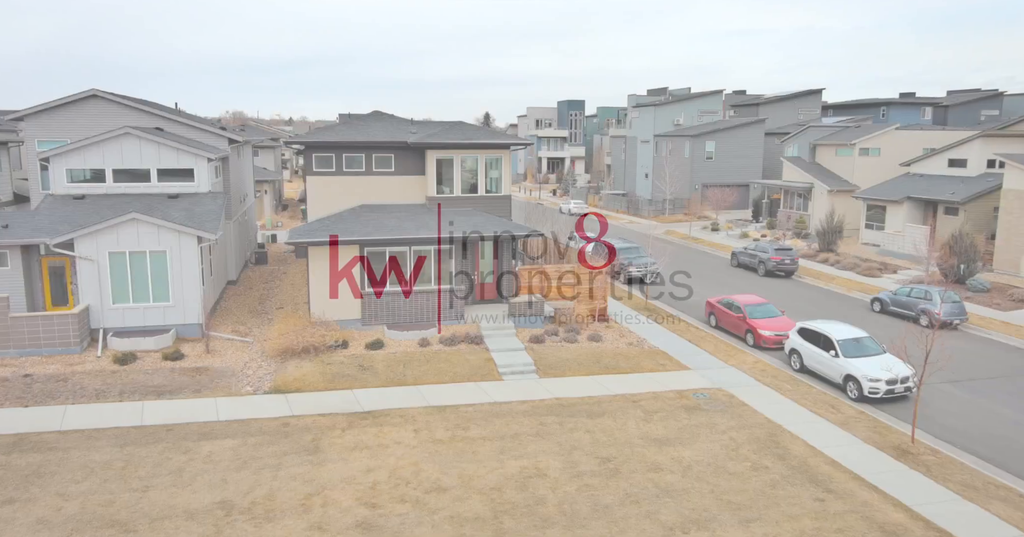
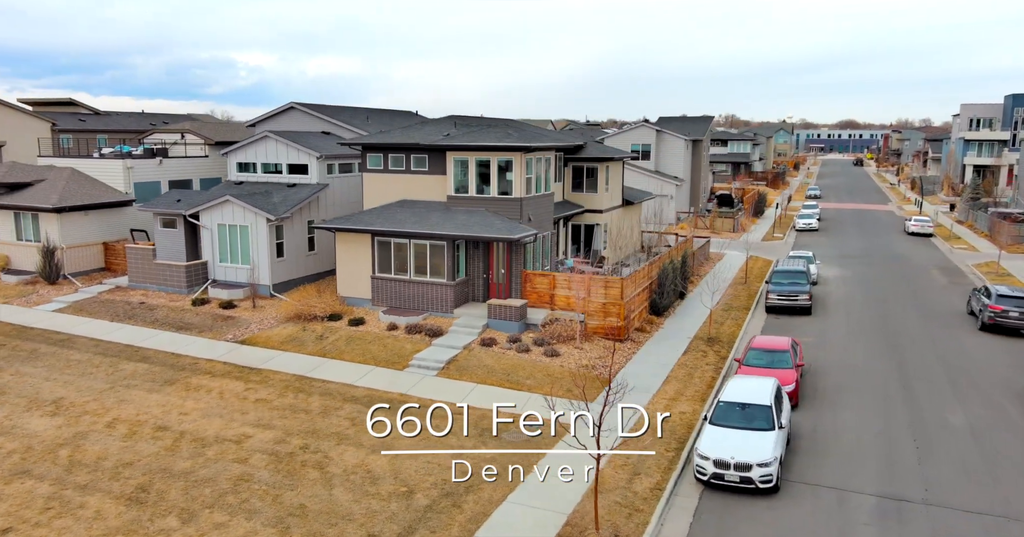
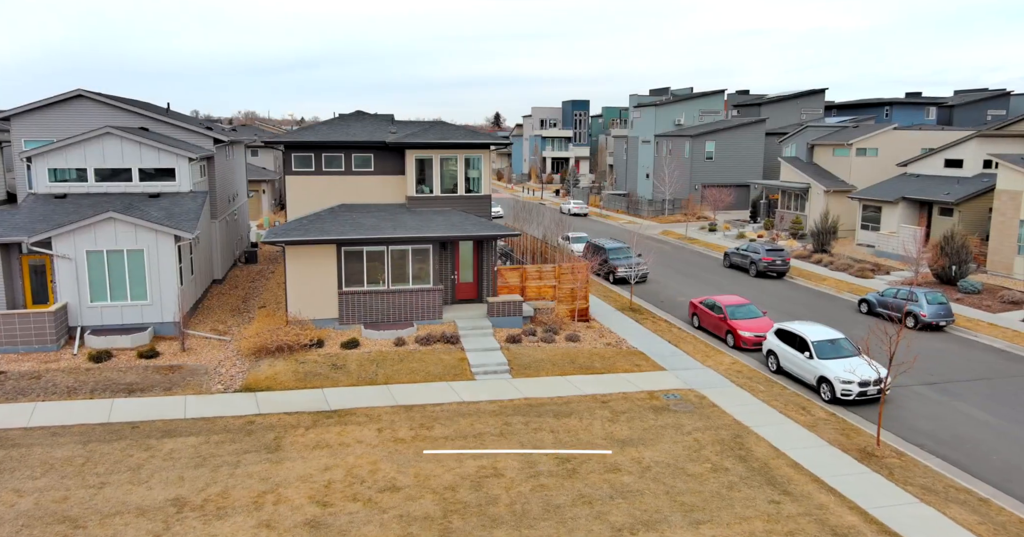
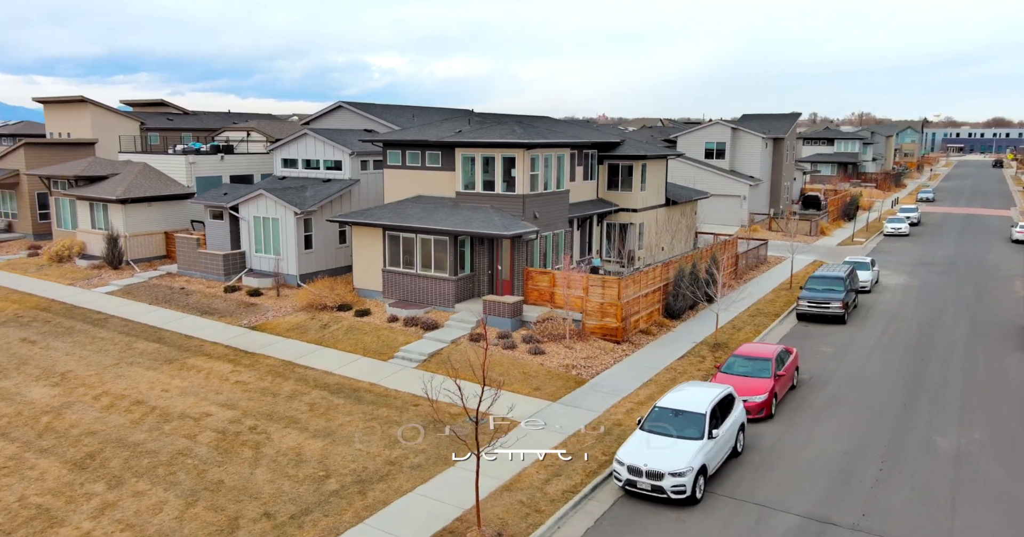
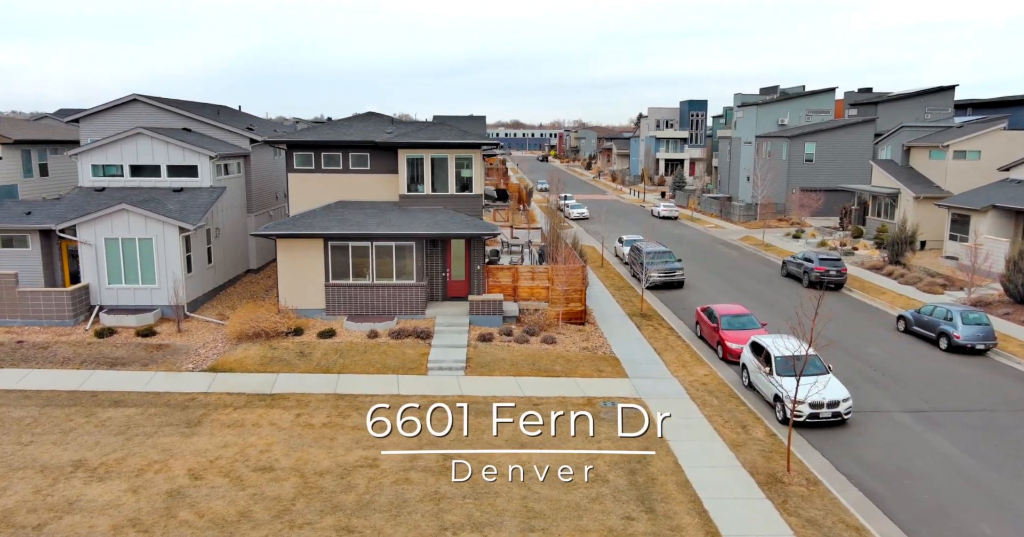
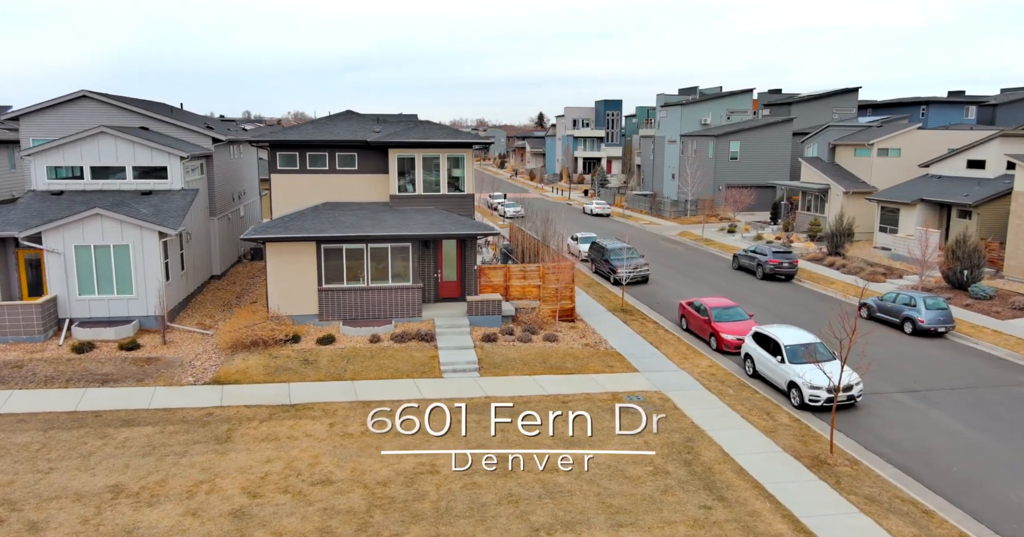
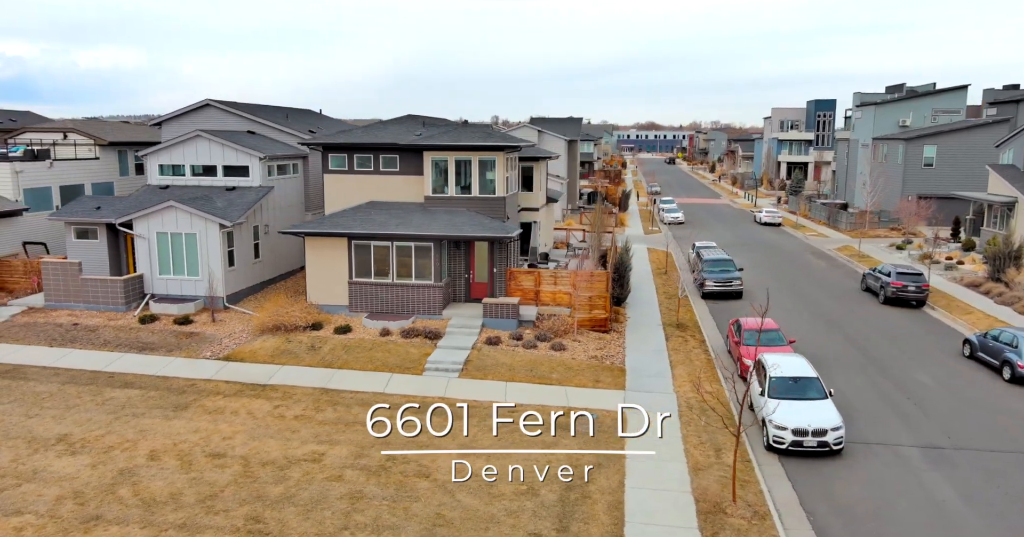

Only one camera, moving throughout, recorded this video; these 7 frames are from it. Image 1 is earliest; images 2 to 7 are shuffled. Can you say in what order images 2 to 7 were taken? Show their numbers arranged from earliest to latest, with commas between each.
3, 6, 5, 7, 2, 4
